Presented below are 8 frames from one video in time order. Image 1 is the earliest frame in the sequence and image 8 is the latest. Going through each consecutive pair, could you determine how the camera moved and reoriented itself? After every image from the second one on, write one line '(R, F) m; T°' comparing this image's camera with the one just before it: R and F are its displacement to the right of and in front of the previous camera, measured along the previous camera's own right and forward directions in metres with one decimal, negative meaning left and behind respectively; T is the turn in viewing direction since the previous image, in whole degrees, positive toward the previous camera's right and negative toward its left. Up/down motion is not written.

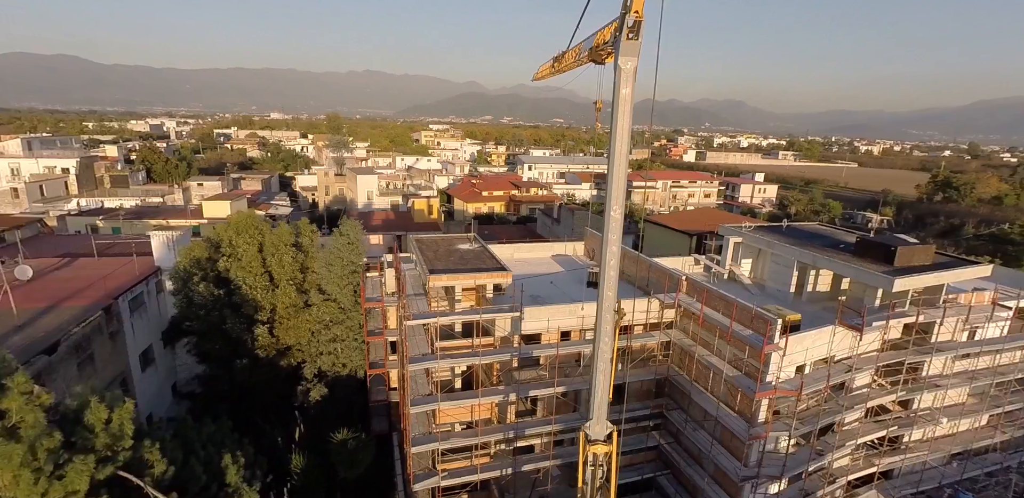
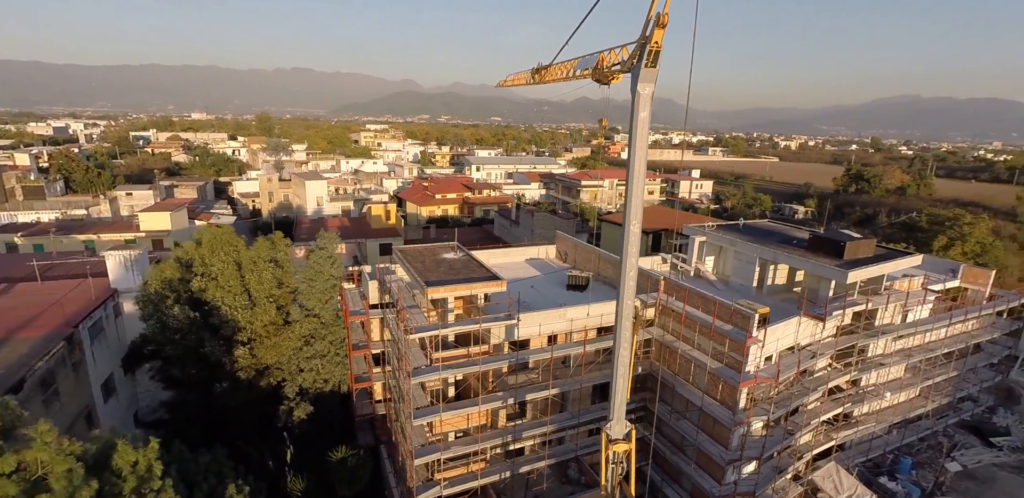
(-1.2, -0.2) m; +7°
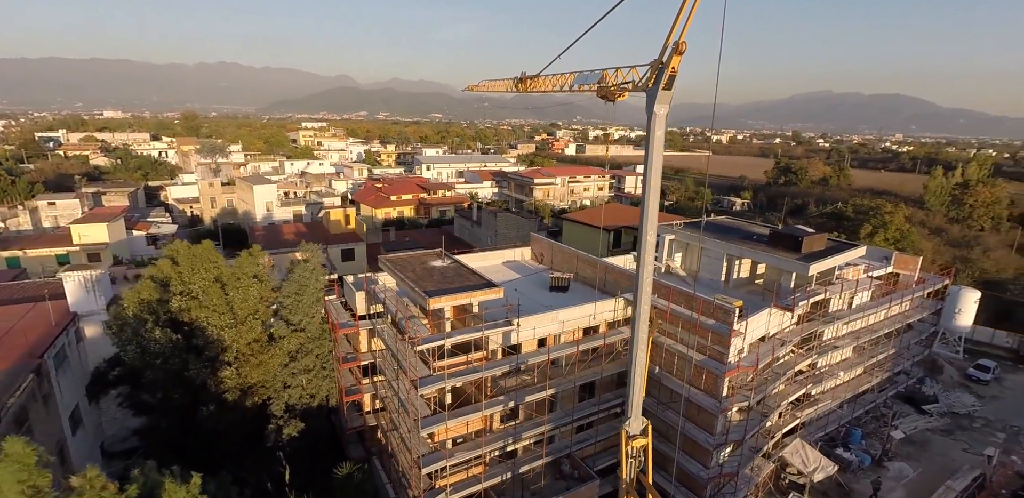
(-1.2, -0.2) m; +6°
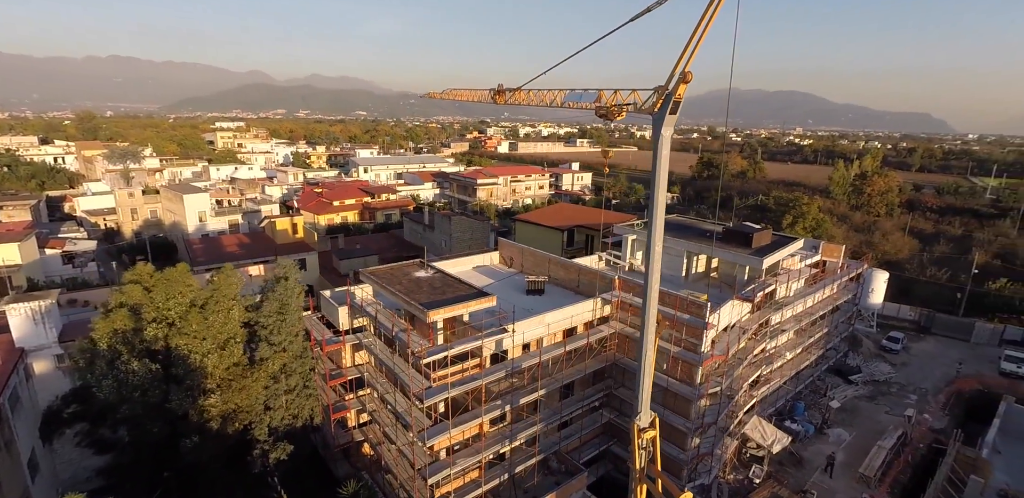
(-1.4, -0.3) m; +8°
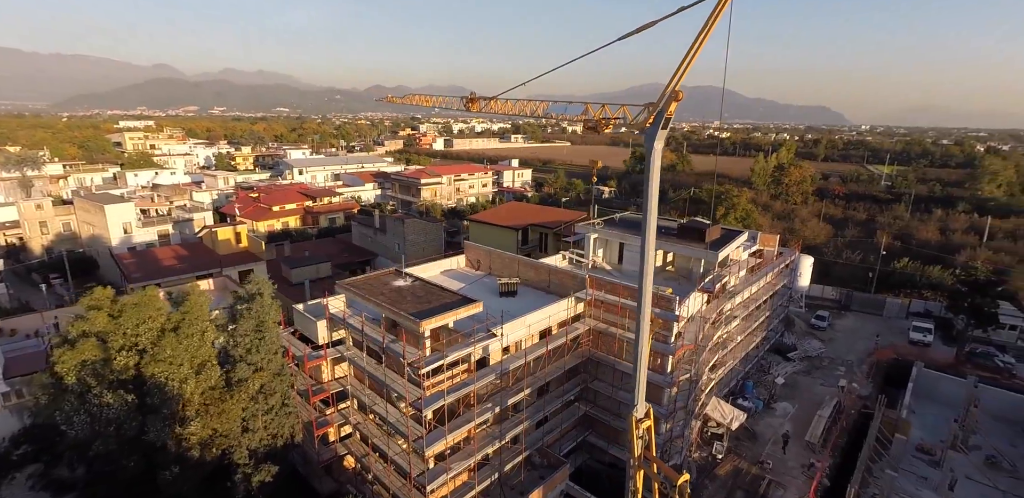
(-1.2, -0.2) m; +7°
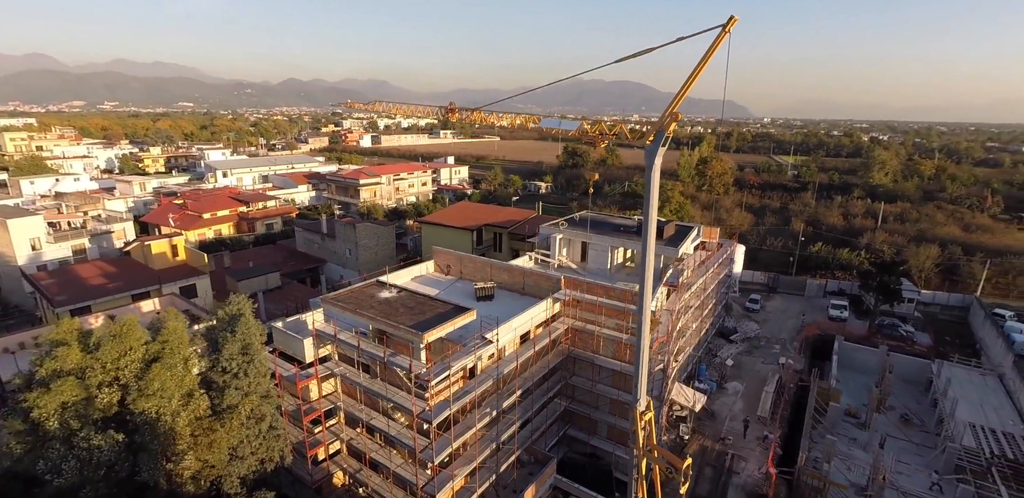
(-1.6, -0.3) m; +8°
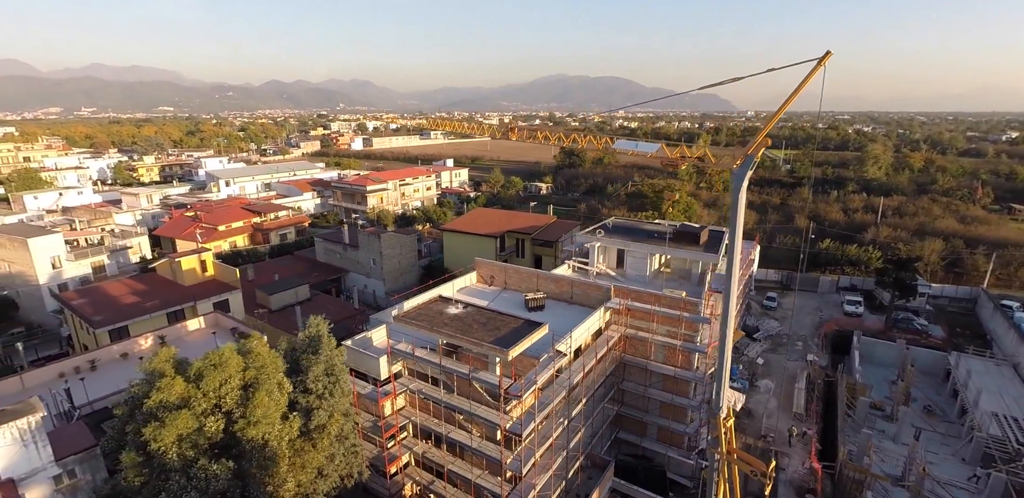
(-2.1, -0.4) m; +2°
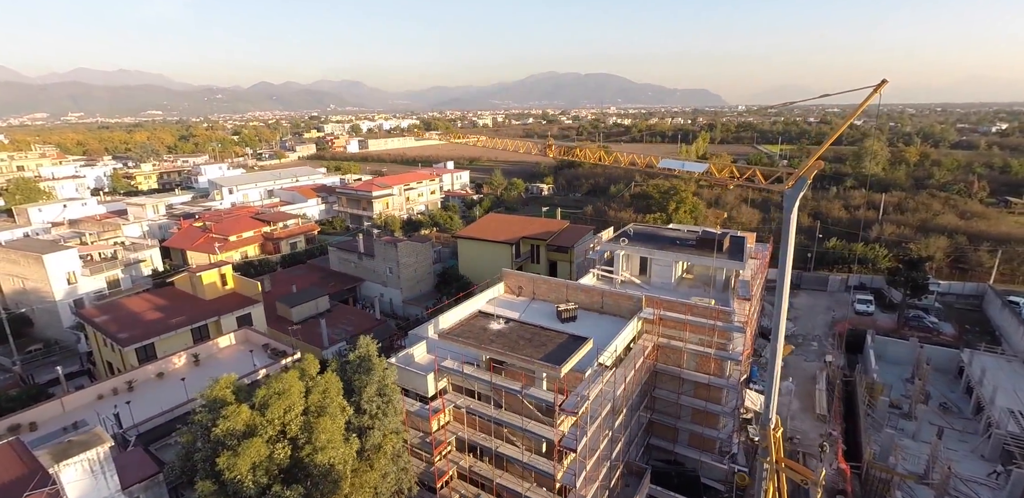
(-1.3, -0.2) m; +1°
